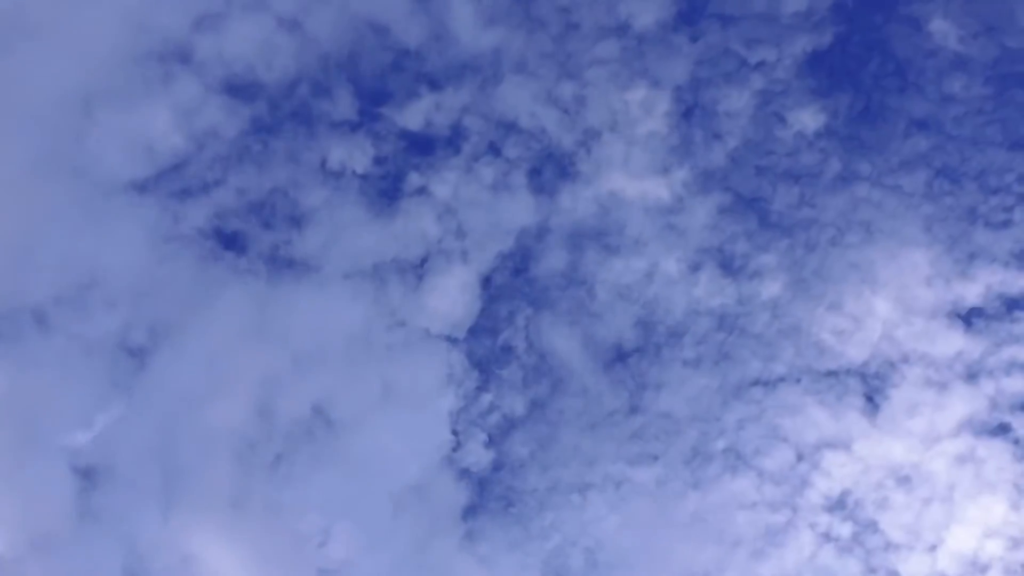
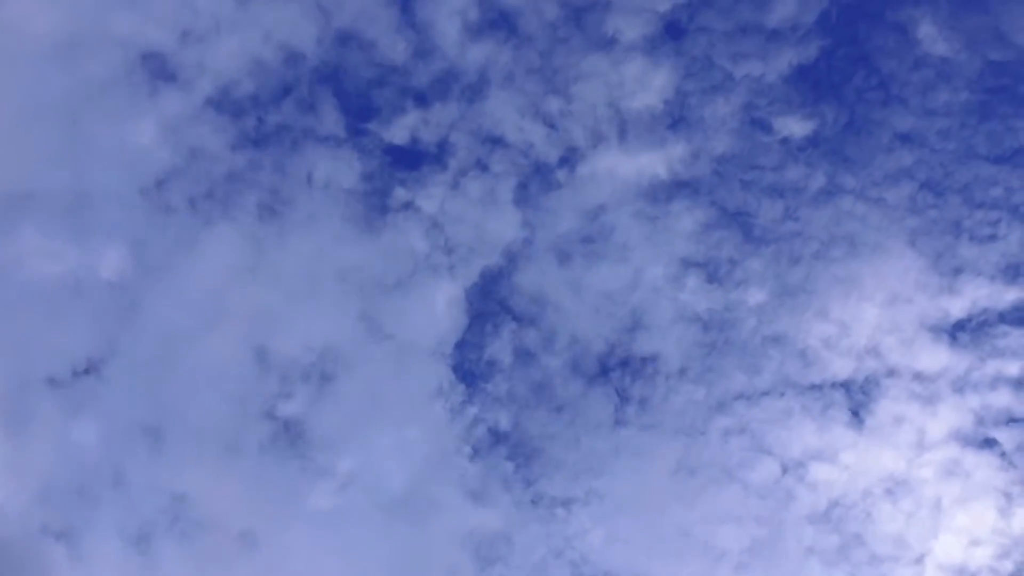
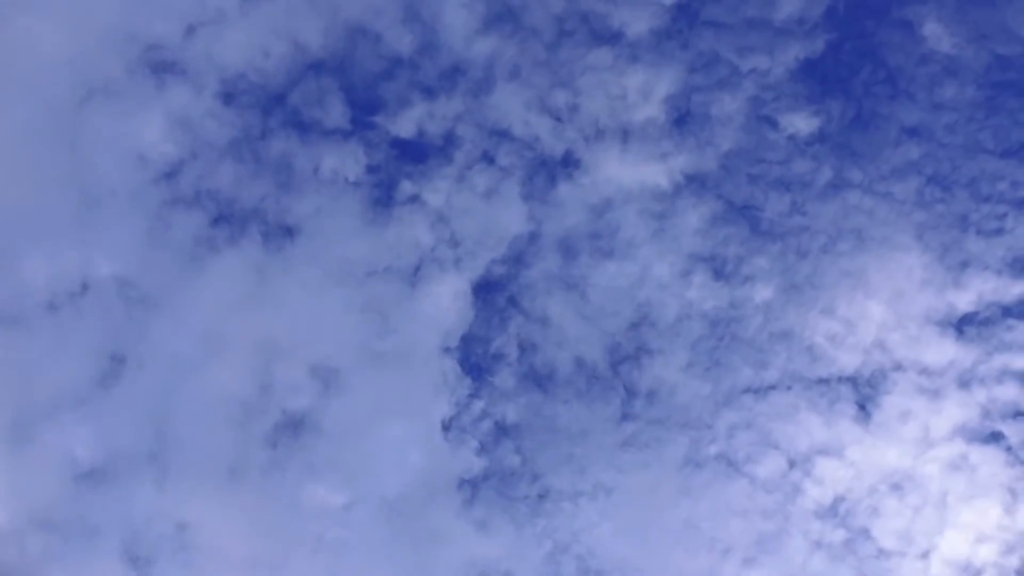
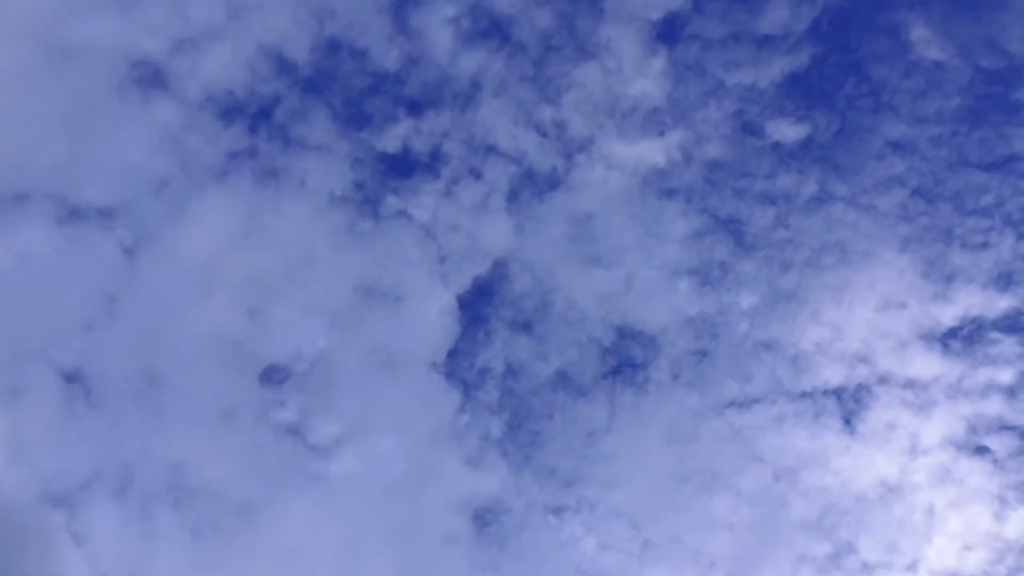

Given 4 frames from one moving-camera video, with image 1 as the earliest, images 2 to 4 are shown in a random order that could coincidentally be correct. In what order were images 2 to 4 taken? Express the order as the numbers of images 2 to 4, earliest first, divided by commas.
3, 2, 4
